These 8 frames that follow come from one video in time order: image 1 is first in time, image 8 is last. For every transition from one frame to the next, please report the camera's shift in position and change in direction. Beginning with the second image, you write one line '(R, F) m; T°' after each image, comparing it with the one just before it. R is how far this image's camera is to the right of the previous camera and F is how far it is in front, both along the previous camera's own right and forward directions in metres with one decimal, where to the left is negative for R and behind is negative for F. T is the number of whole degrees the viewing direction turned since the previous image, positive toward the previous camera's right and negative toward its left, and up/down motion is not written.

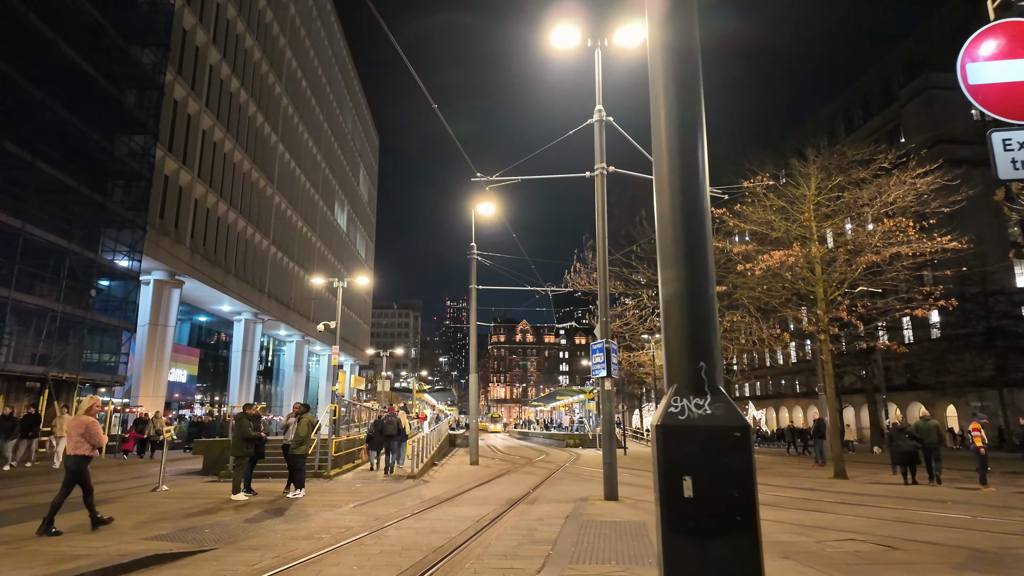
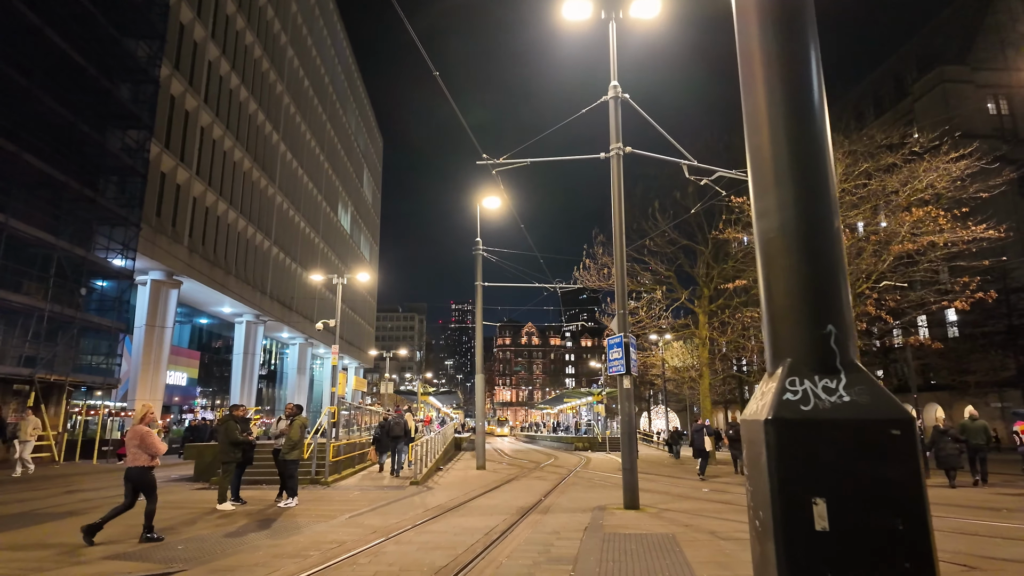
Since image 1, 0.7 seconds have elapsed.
(-0.1, +1.1) m; 0°
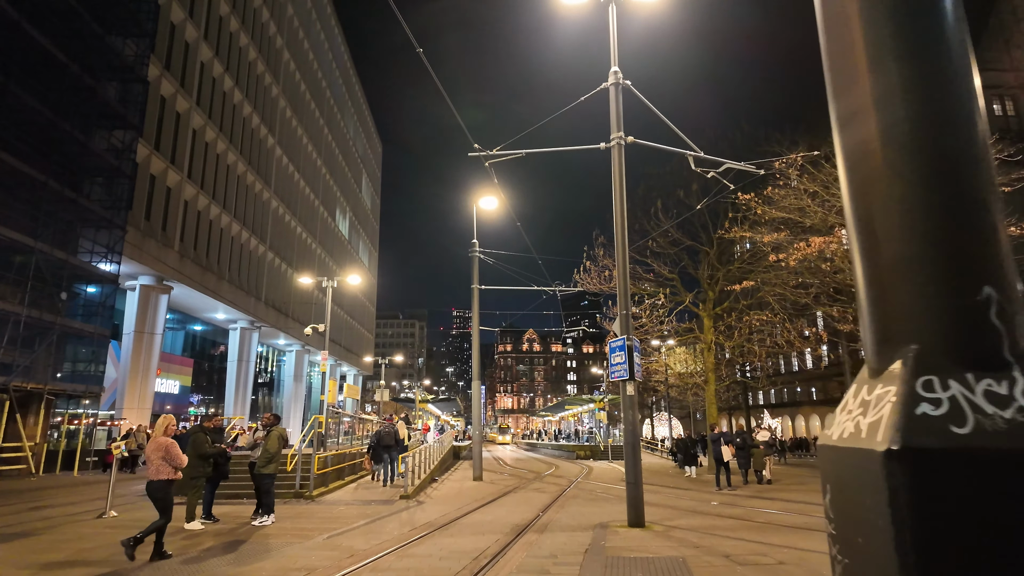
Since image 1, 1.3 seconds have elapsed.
(+0.1, +0.9) m; 0°
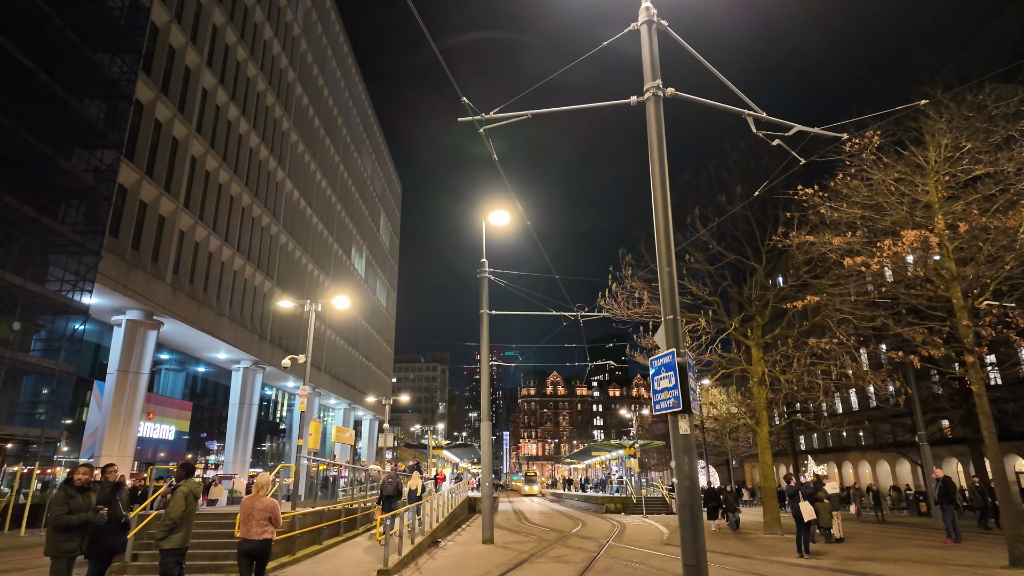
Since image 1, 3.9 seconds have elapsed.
(+0.3, +3.2) m; -2°
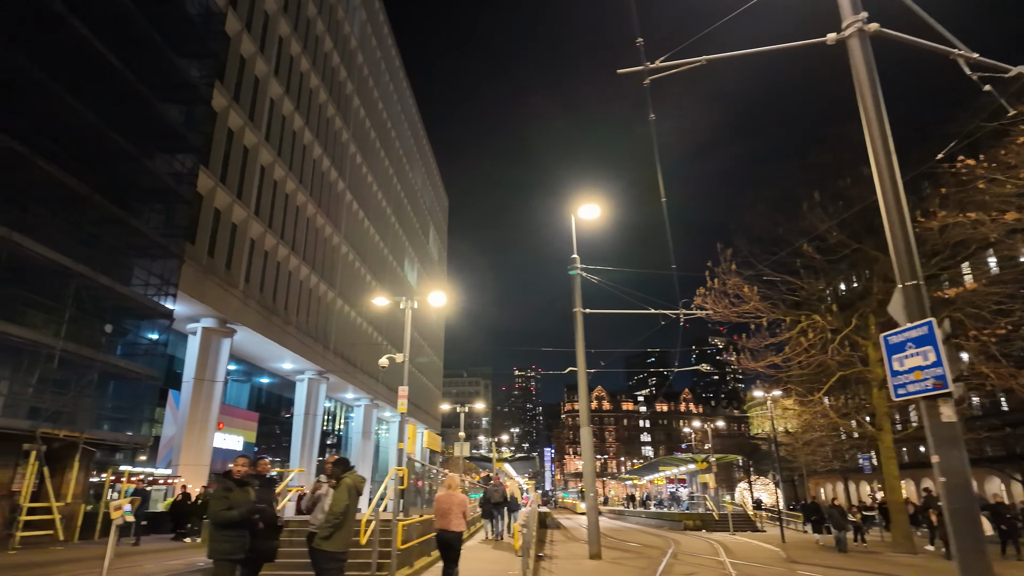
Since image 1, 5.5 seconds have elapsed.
(-1.9, +1.0) m; -3°
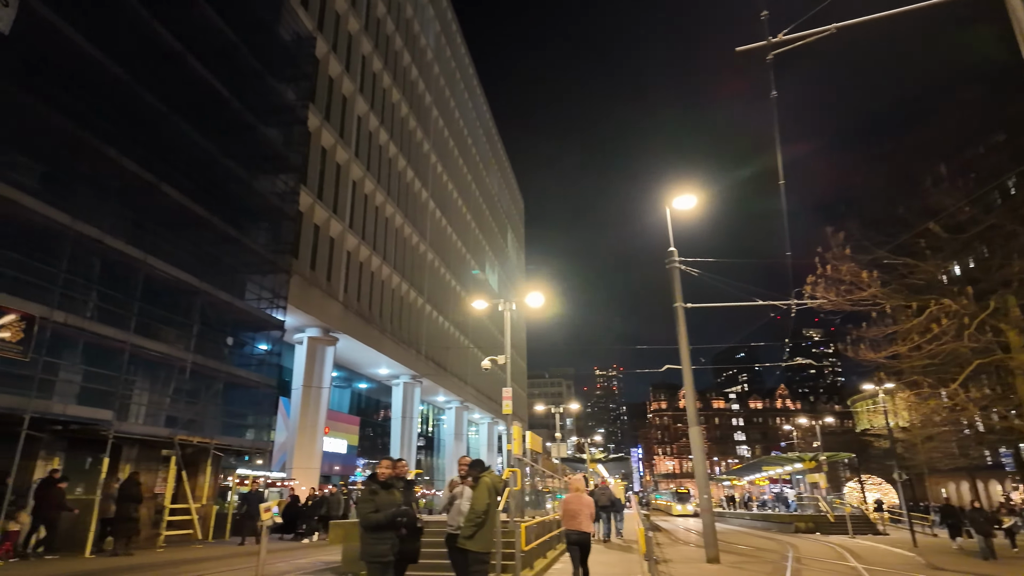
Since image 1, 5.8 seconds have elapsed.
(-0.6, +0.1) m; -7°
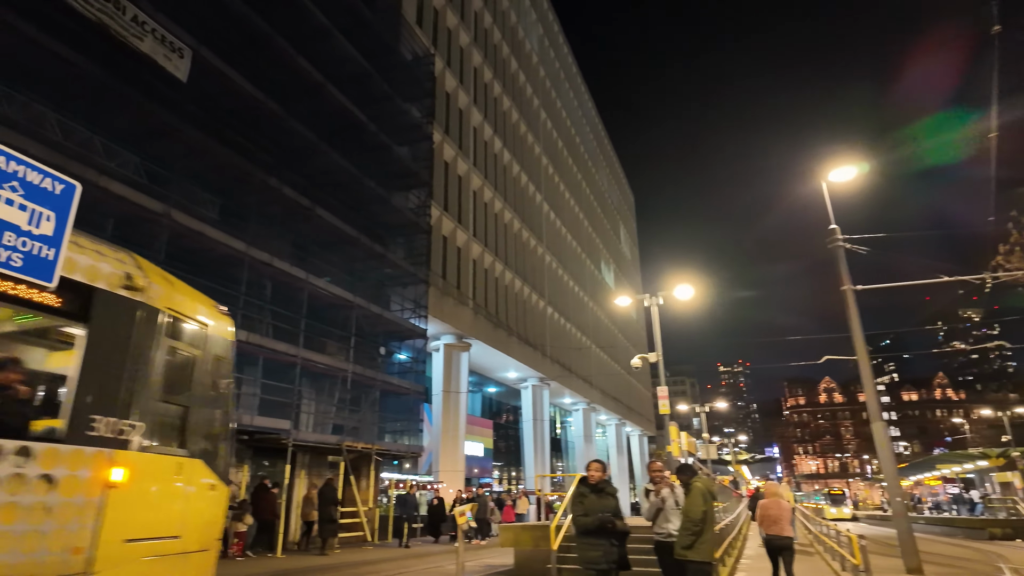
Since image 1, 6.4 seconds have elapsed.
(-0.9, +0.3) m; -10°
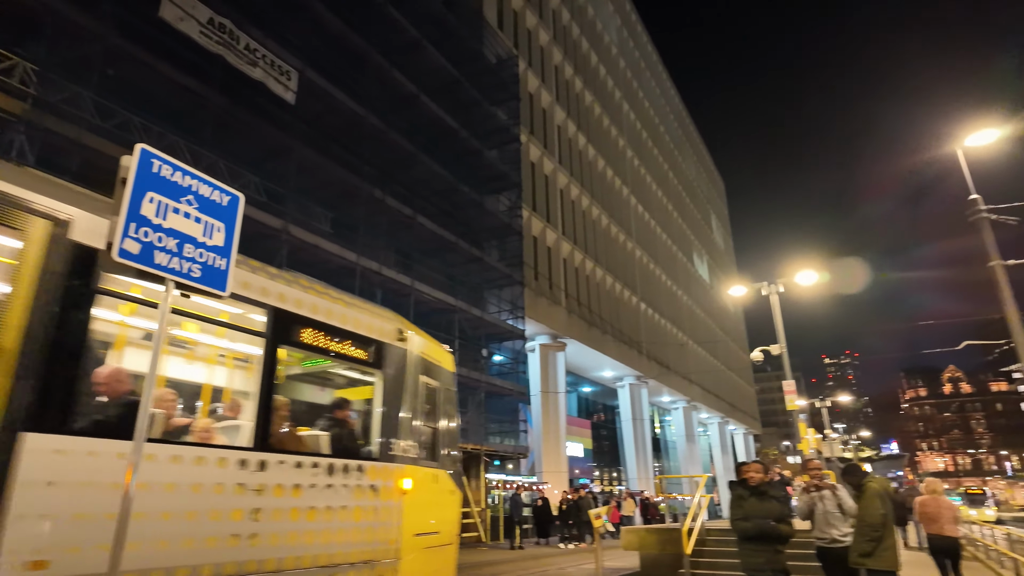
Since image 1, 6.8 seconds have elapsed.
(-0.5, +0.2) m; -8°
